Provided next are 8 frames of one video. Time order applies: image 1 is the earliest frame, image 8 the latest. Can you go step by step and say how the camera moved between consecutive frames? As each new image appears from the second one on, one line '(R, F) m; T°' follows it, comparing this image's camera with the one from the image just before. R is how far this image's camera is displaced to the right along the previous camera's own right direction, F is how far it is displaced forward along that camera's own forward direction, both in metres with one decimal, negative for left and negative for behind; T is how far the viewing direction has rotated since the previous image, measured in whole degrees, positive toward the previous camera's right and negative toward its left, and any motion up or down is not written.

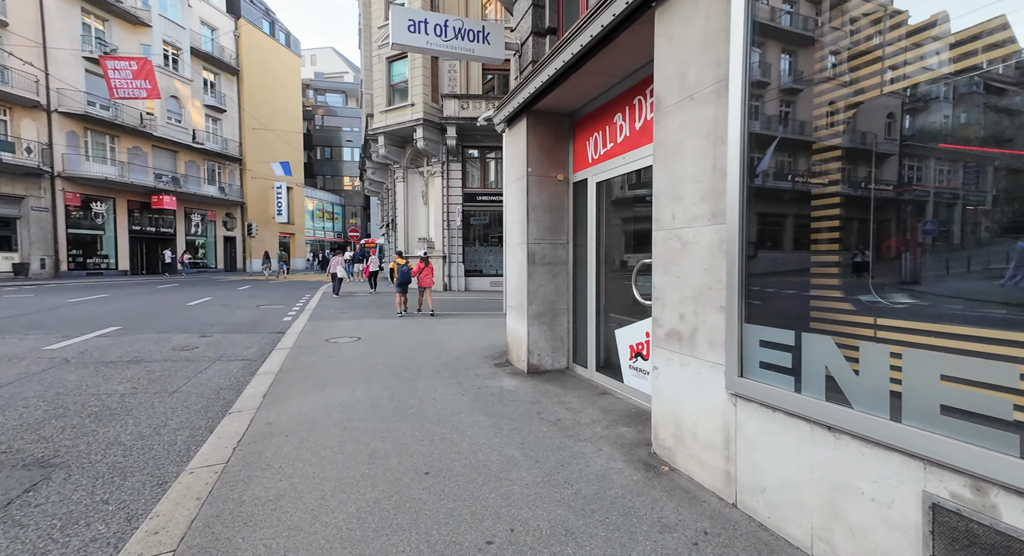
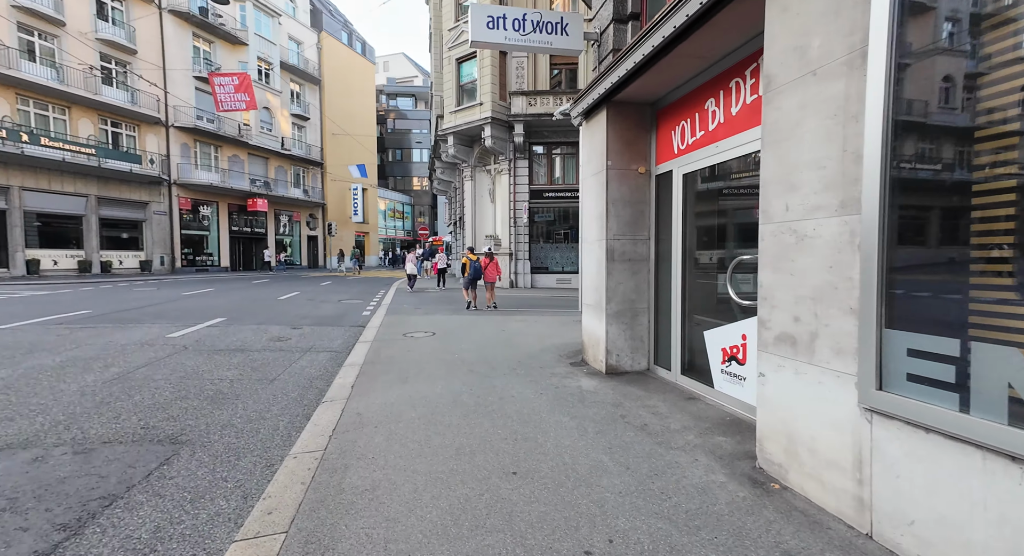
(-0.1, 0.0) m; -9°
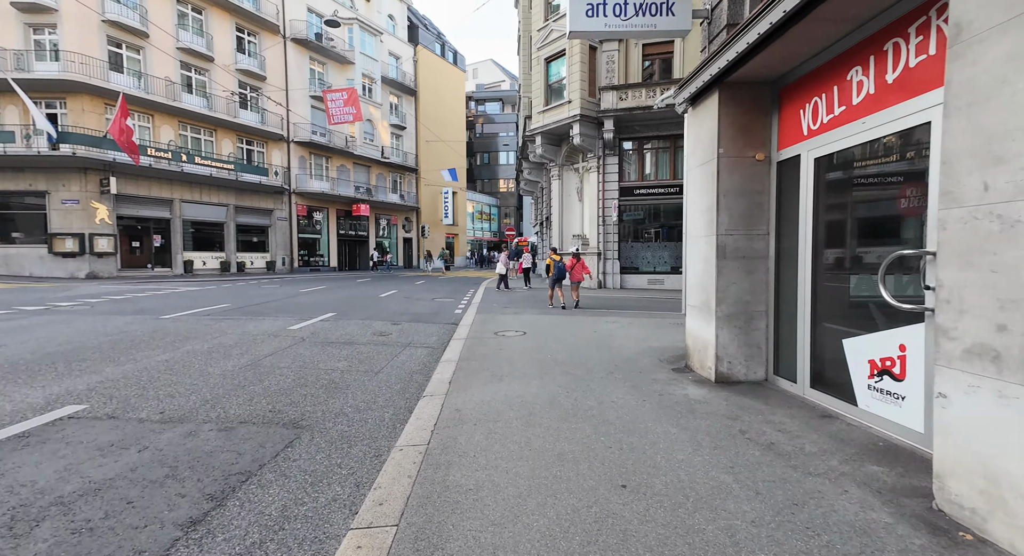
(-0.1, +0.1) m; -11°
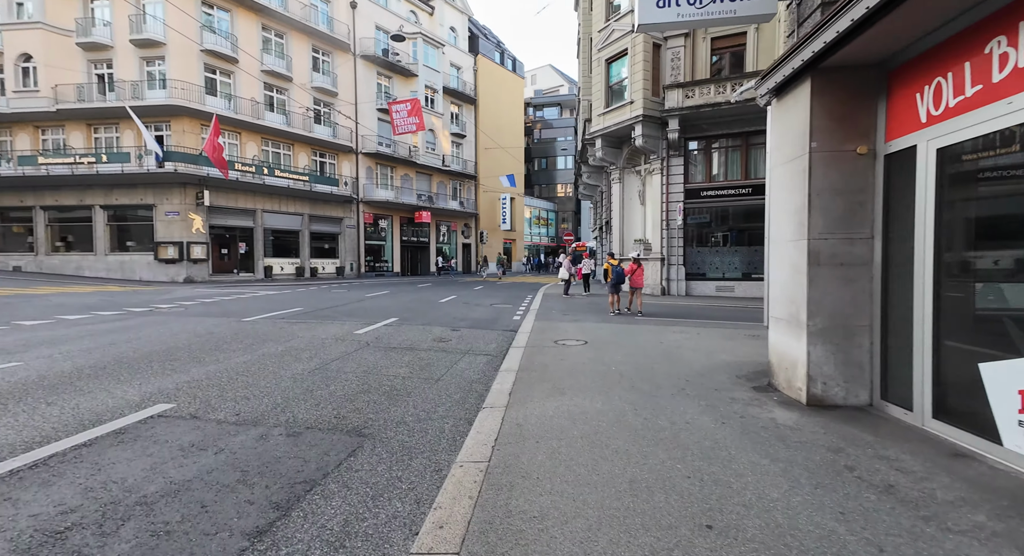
(0.0, +0.2) m; -7°
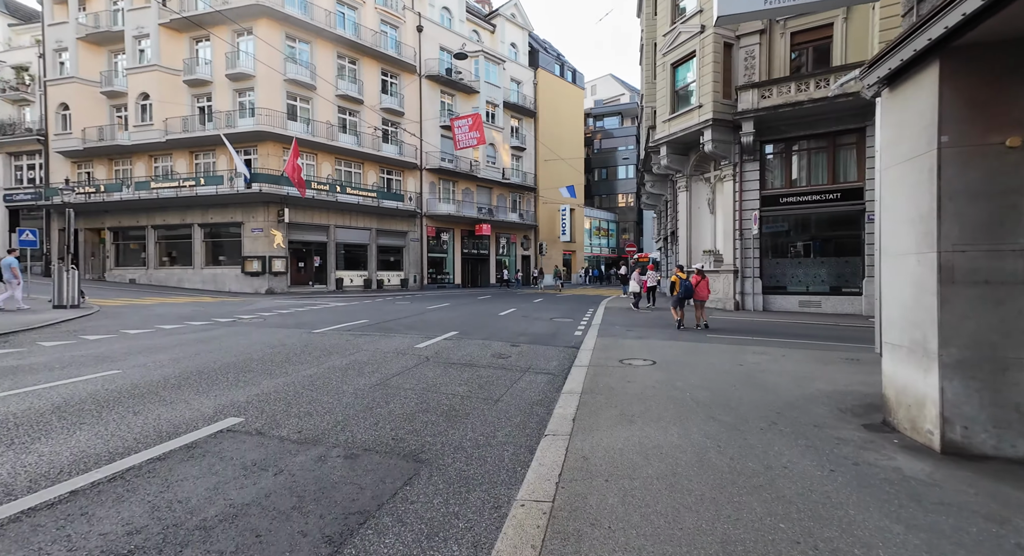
(0.0, +0.3) m; -7°
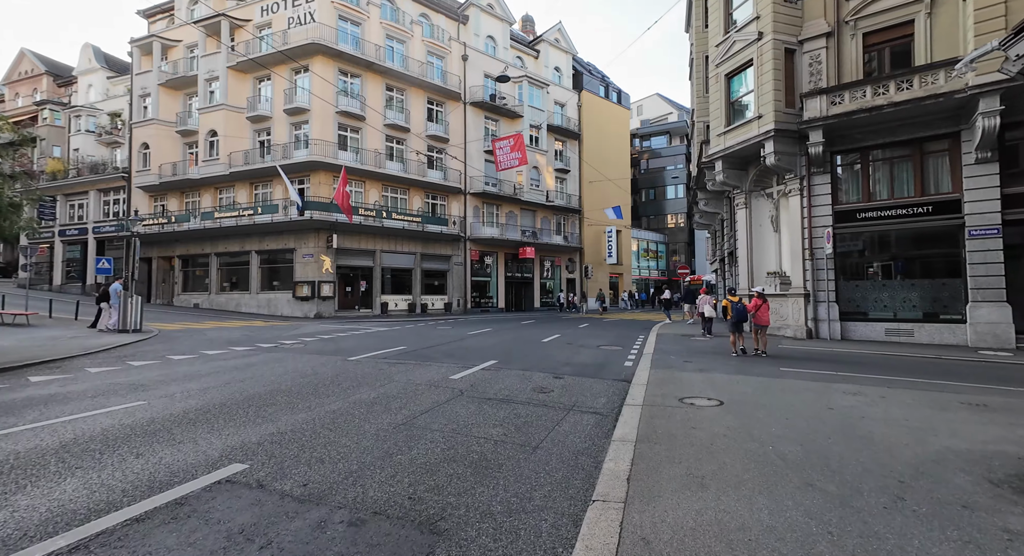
(0.0, +0.7) m; -5°
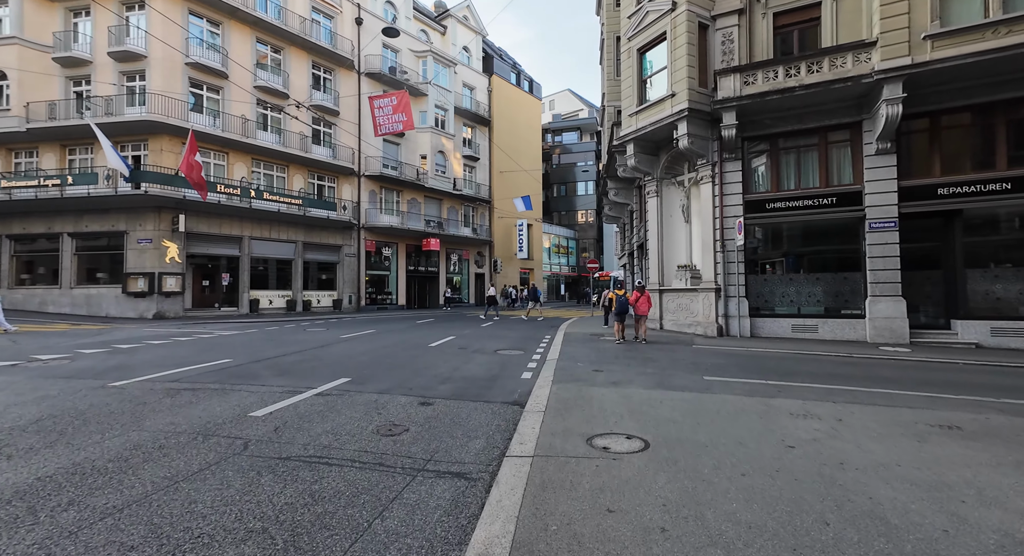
(+0.8, +2.5) m; +10°
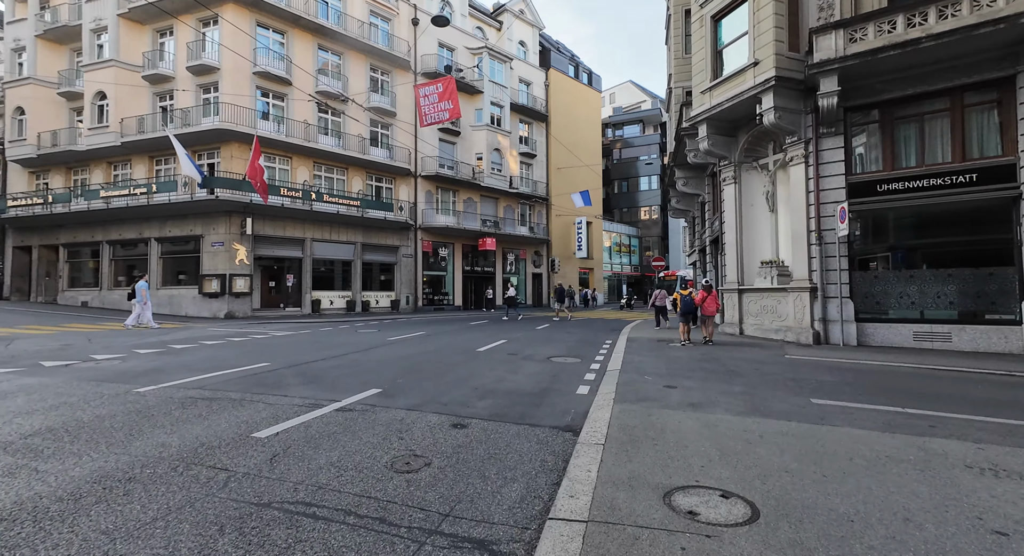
(+0.1, +1.2) m; -8°
